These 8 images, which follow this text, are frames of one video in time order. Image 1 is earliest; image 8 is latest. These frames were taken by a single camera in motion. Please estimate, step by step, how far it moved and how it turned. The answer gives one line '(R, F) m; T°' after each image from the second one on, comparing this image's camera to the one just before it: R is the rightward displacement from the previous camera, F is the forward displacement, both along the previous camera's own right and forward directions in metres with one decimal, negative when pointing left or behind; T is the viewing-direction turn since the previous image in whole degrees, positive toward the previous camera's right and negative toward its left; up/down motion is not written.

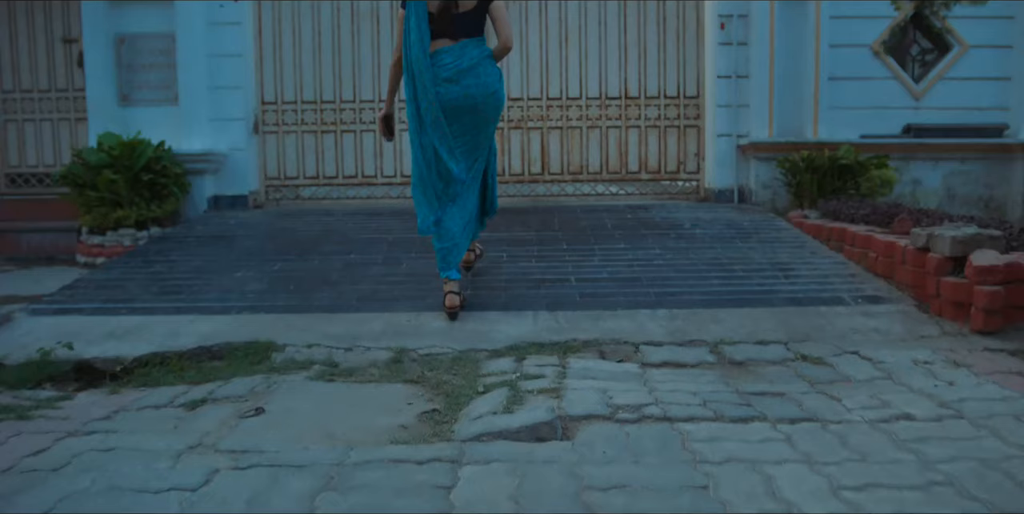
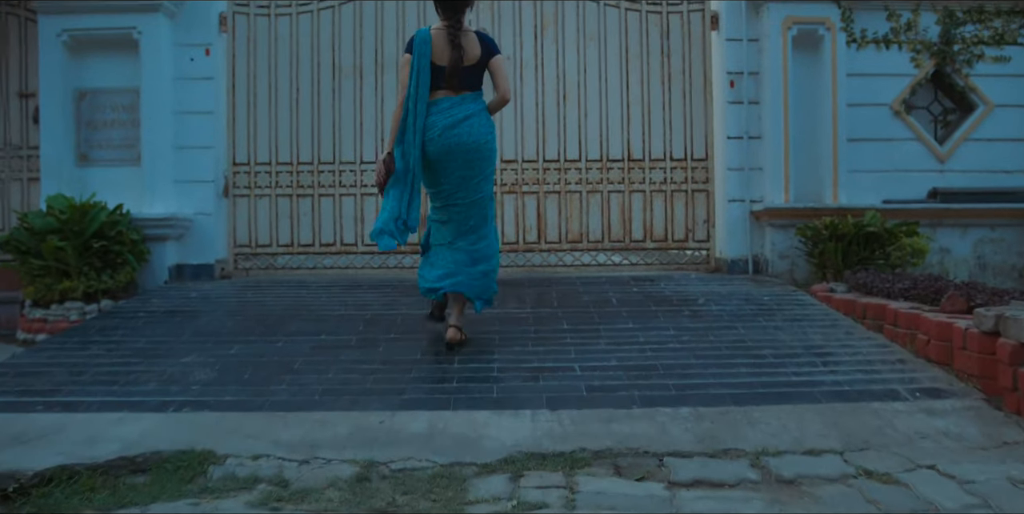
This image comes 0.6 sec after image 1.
(0.0, +0.6) m; +1°
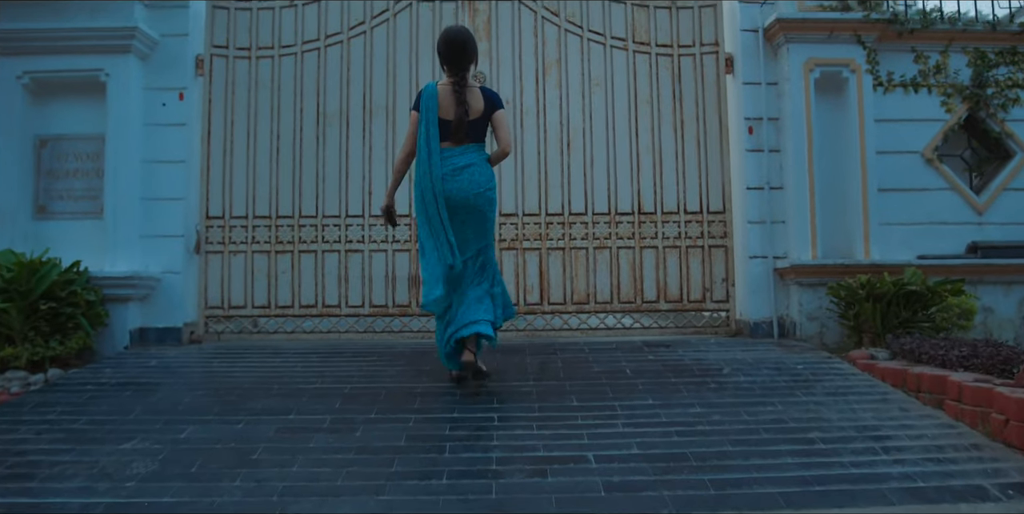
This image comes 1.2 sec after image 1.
(0.0, +0.5) m; 0°
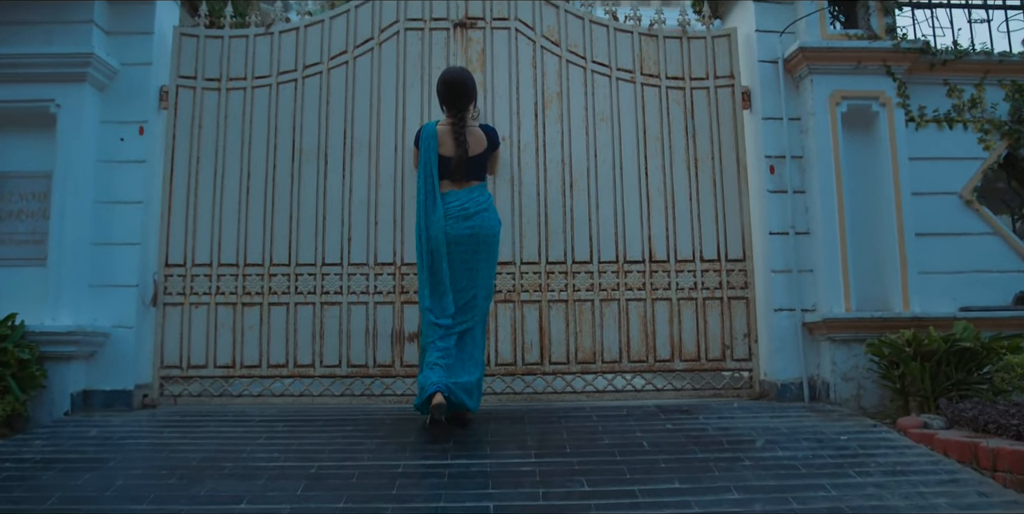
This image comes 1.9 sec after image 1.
(0.0, +0.6) m; +1°
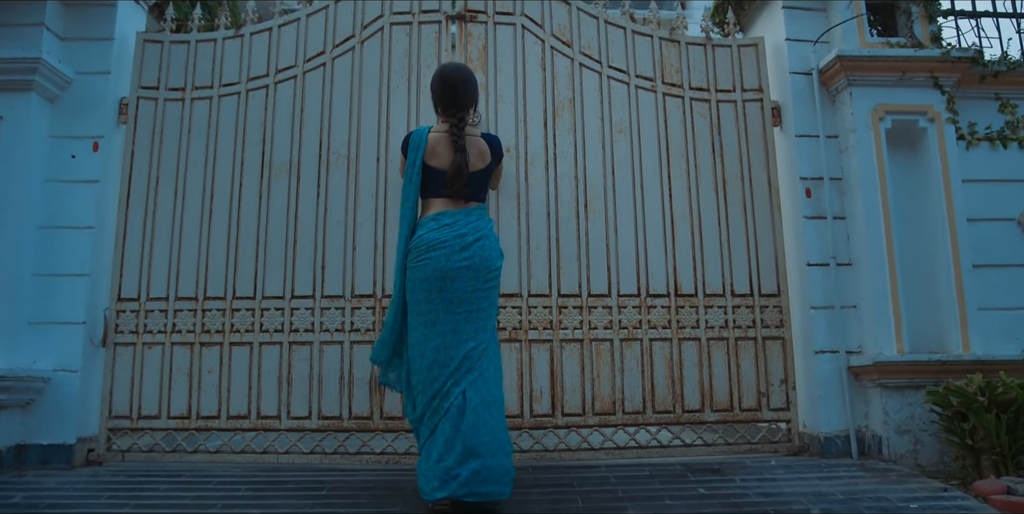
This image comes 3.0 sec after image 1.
(0.0, +0.6) m; 0°
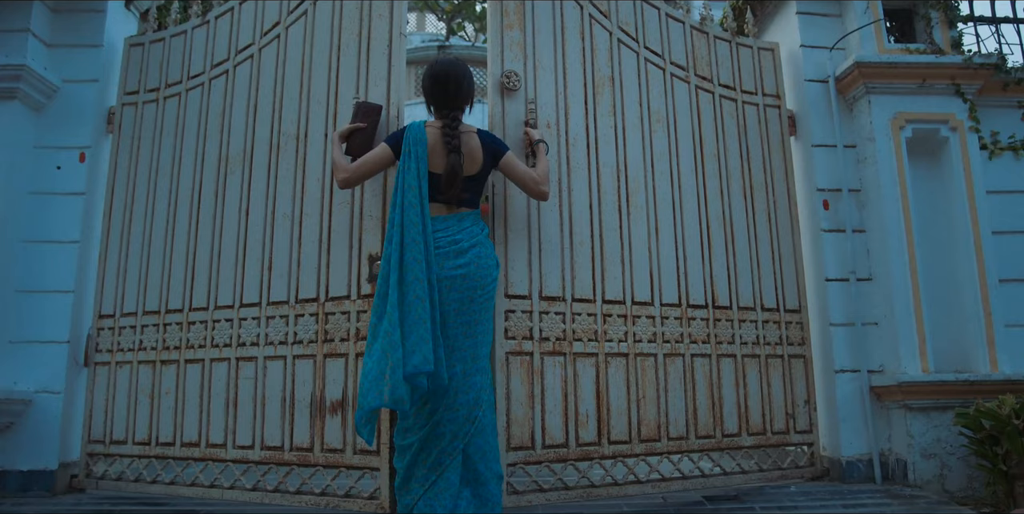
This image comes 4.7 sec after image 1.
(0.0, +0.2) m; 0°
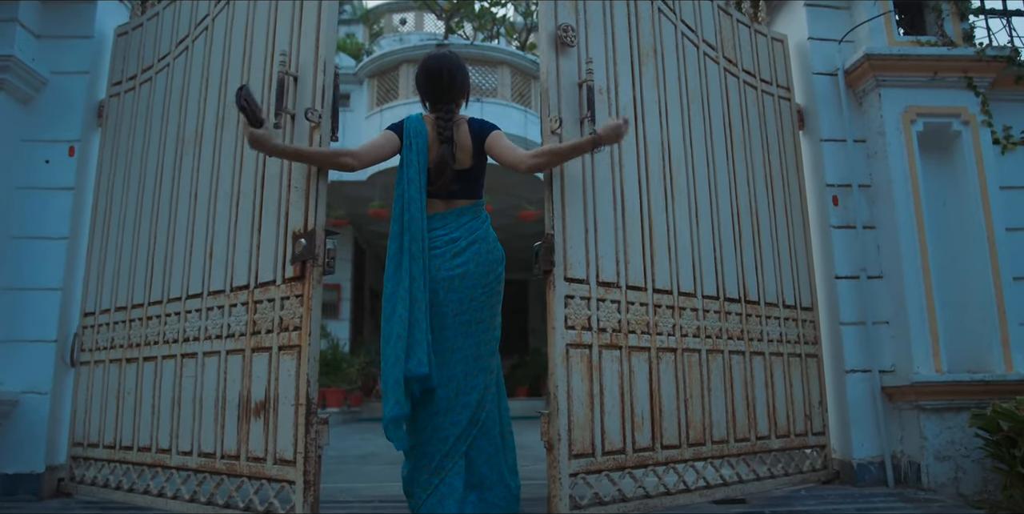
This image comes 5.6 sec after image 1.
(0.0, +0.1) m; 0°
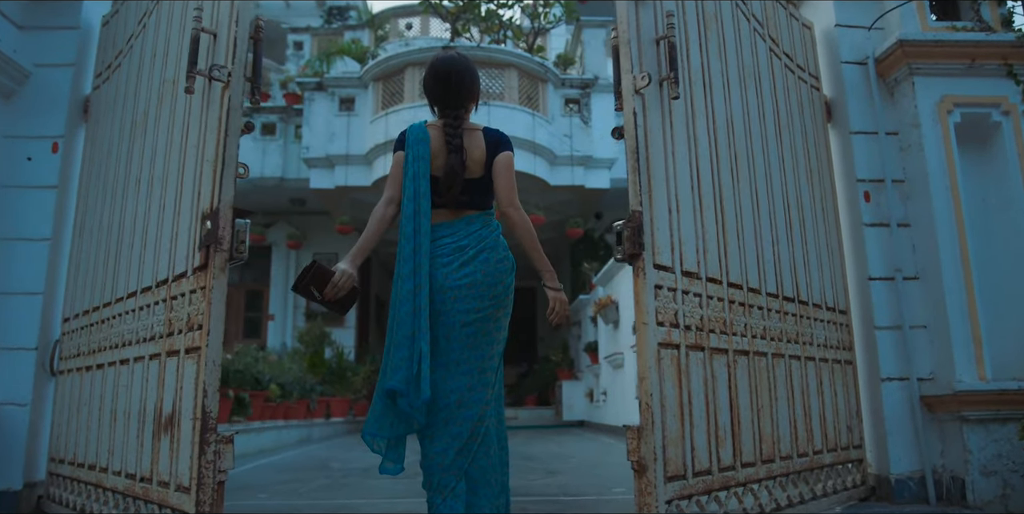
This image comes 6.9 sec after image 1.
(0.0, +0.2) m; -1°
